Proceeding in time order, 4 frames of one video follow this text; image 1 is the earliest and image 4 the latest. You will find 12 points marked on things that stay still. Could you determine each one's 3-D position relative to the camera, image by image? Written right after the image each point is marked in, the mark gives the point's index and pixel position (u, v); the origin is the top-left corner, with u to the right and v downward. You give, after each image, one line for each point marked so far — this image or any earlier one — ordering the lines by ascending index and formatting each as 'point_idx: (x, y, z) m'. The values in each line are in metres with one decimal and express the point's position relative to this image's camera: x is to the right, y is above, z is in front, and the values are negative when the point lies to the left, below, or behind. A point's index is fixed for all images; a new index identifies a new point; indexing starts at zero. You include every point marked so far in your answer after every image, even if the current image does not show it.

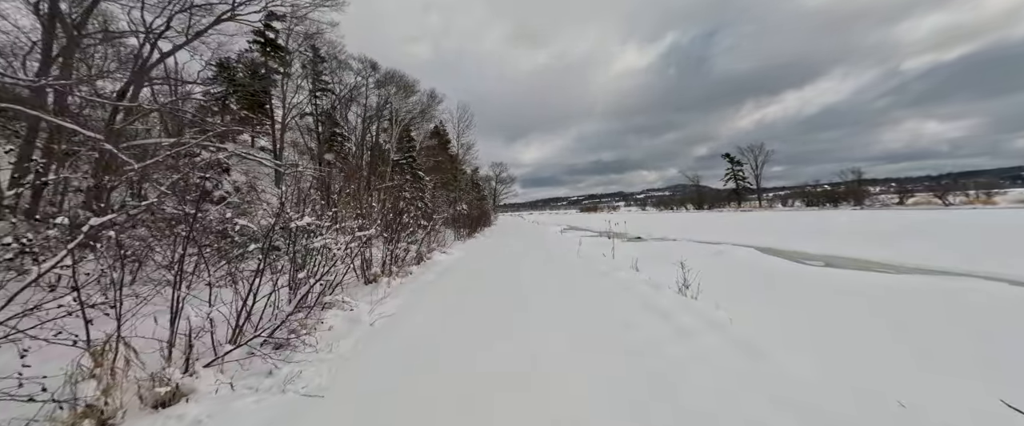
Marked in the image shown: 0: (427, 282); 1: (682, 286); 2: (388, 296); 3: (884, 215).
0: (-1.5, -1.2, +6.0) m
1: (+2.7, -1.2, +5.7) m
2: (-1.6, -1.1, +4.5) m
3: (+19.6, 0.0, +18.8) m
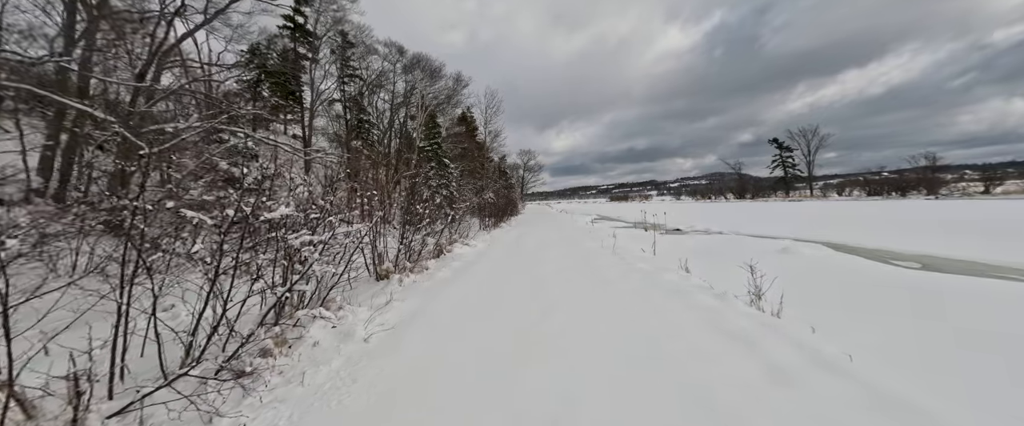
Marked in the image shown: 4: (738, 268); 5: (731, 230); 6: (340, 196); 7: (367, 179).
0: (-1.1, -1.0, +5.4) m
1: (+3.1, -1.1, +4.8) m
2: (-1.3, -1.0, +3.9) m
3: (+21.0, +0.4, +16.4) m
4: (+3.9, -1.0, +6.0) m
5: (+8.4, -0.7, +13.5) m
6: (-3.0, +0.3, +6.1) m
7: (-3.0, +0.7, +7.4) m
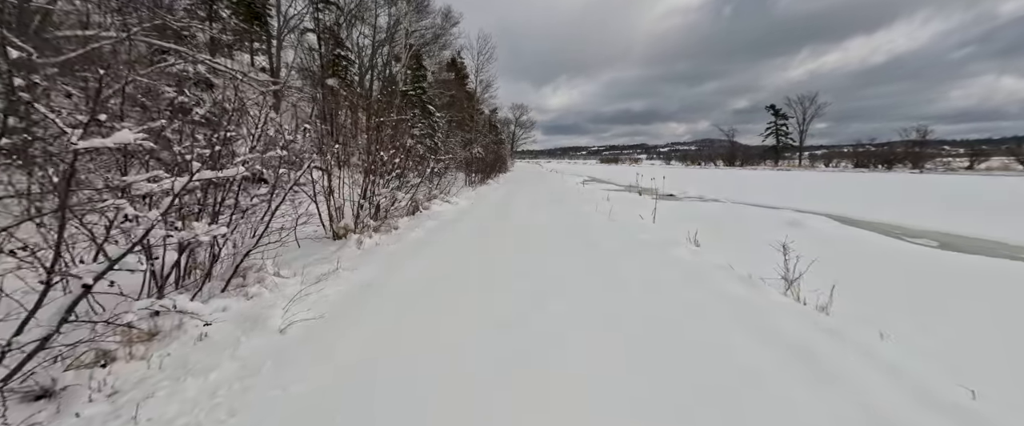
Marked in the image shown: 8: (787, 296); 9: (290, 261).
0: (-1.3, -0.4, +4.6) m
1: (+2.9, -0.7, +4.2) m
2: (-1.5, -0.5, +3.1) m
3: (+20.5, +1.4, +16.1) m
4: (+3.6, -0.4, +5.4) m
5: (+7.9, +0.5, +13.0) m
6: (-3.1, +1.1, +5.1) m
7: (-3.2, +1.7, +6.4) m
8: (+2.7, -0.8, +3.5) m
9: (-1.9, -0.4, +3.1) m
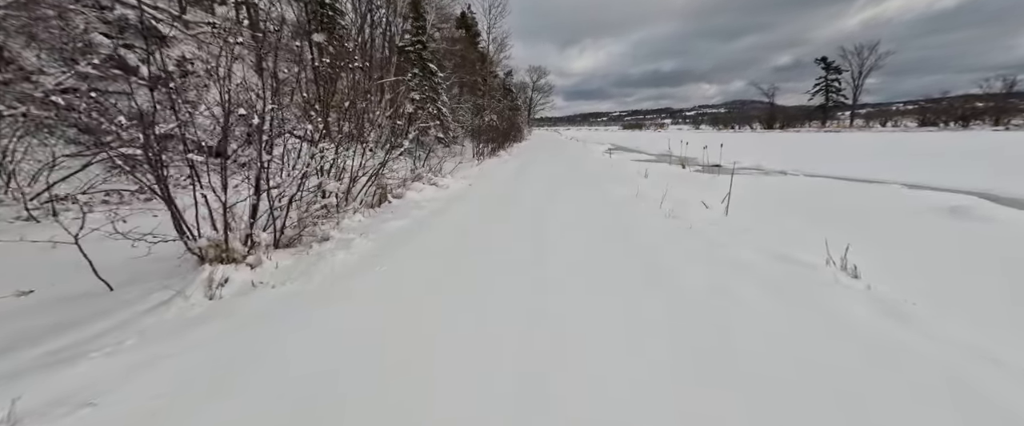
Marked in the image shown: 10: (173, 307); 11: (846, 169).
0: (-1.3, -0.4, +2.7) m
1: (+2.9, -0.7, +2.0) m
2: (-1.6, -0.6, +1.2) m
3: (+21.1, +2.5, +12.7) m
4: (+3.7, -0.4, +3.2) m
5: (+8.4, +1.3, +10.4) m
6: (-3.1, +1.1, +3.2) m
7: (-3.1, +1.8, +4.4) m
8: (+2.6, -0.9, +1.4) m
9: (-2.0, -0.6, +1.2) m
10: (-1.9, -0.5, +2.0) m
11: (+9.7, +1.3, +10.3) m
